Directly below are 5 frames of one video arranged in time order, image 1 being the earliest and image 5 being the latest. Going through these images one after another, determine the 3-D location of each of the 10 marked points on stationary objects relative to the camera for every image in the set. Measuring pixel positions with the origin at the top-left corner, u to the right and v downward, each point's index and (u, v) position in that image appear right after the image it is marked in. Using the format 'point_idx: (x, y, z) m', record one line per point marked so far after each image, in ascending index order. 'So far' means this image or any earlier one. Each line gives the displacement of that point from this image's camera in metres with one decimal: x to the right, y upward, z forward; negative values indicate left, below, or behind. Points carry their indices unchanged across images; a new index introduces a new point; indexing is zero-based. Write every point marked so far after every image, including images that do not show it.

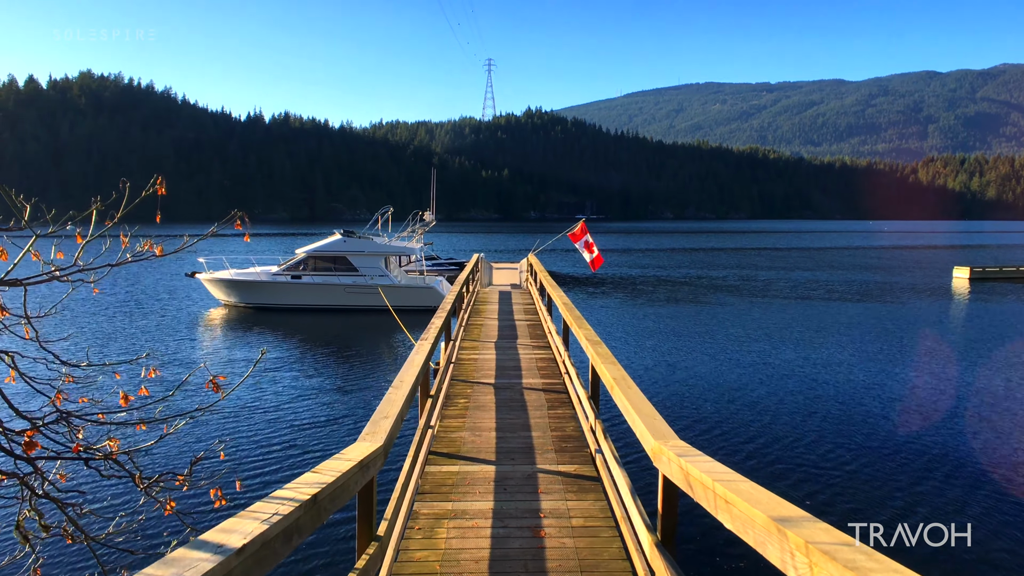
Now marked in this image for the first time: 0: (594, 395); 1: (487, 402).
0: (+0.6, -0.8, +4.7) m
1: (-0.2, -1.1, +5.9) m
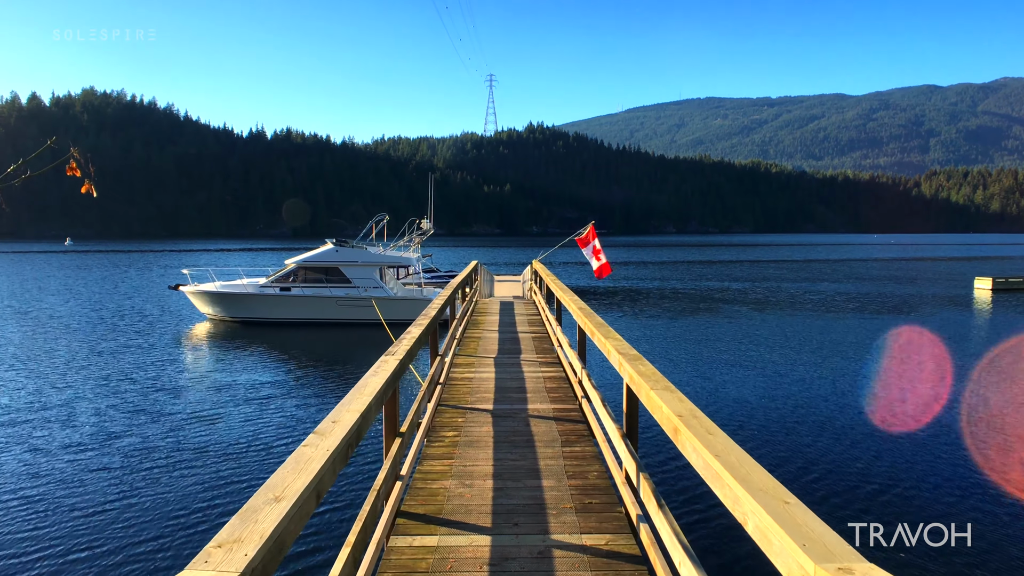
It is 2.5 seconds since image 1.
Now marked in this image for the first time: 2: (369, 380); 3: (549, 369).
0: (+0.6, -0.8, +3.3) m
1: (-0.2, -1.1, +4.6) m
2: (-0.6, -0.4, +2.7) m
3: (+0.4, -0.9, +6.6) m
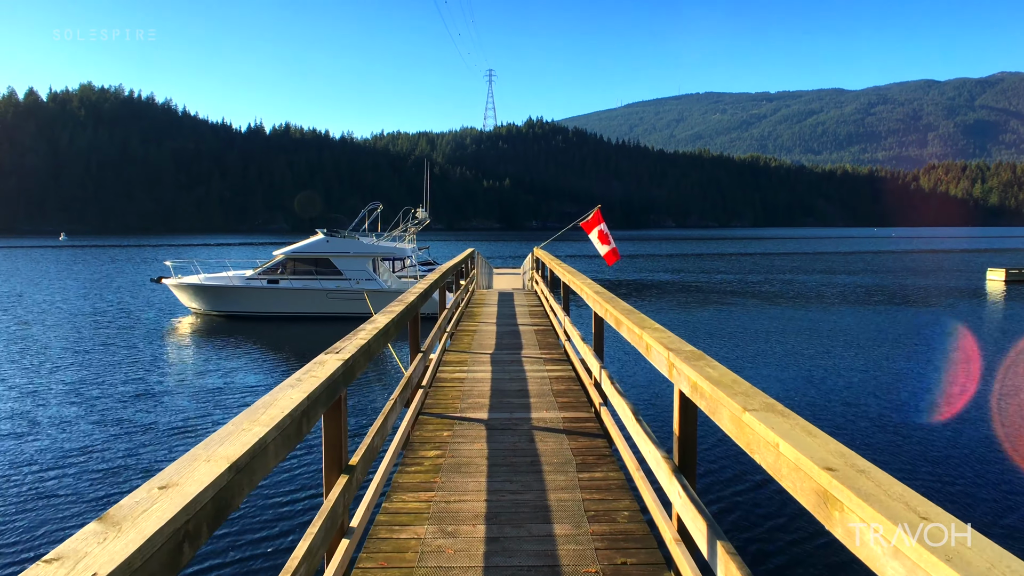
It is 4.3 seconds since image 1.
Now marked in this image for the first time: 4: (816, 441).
0: (+0.6, -0.6, +2.3) m
1: (-0.2, -1.0, +3.5) m
2: (-0.6, -0.3, +1.7) m
3: (+0.4, -0.7, +5.6) m
4: (+0.7, -0.3, +1.4) m
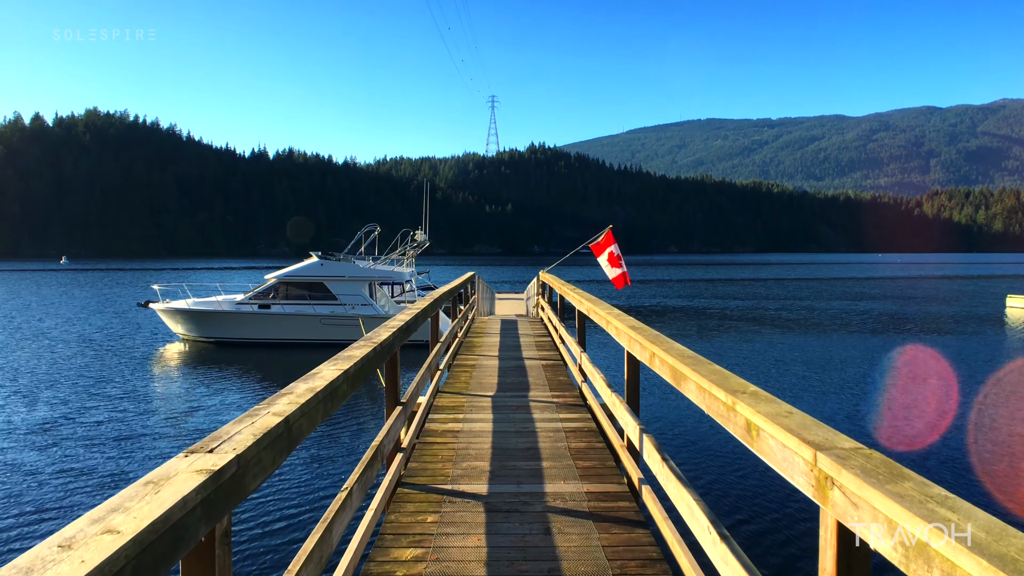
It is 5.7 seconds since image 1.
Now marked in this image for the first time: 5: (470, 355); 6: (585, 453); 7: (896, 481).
0: (+0.7, -0.7, +1.3) m
1: (-0.2, -1.1, +2.5) m
2: (-0.6, -0.4, +0.7) m
3: (+0.5, -0.9, +4.6) m
4: (+0.7, -0.4, +0.4) m
5: (-0.5, -0.8, +7.4) m
6: (+0.5, -1.0, +3.8) m
7: (+0.7, -0.3, +1.1) m
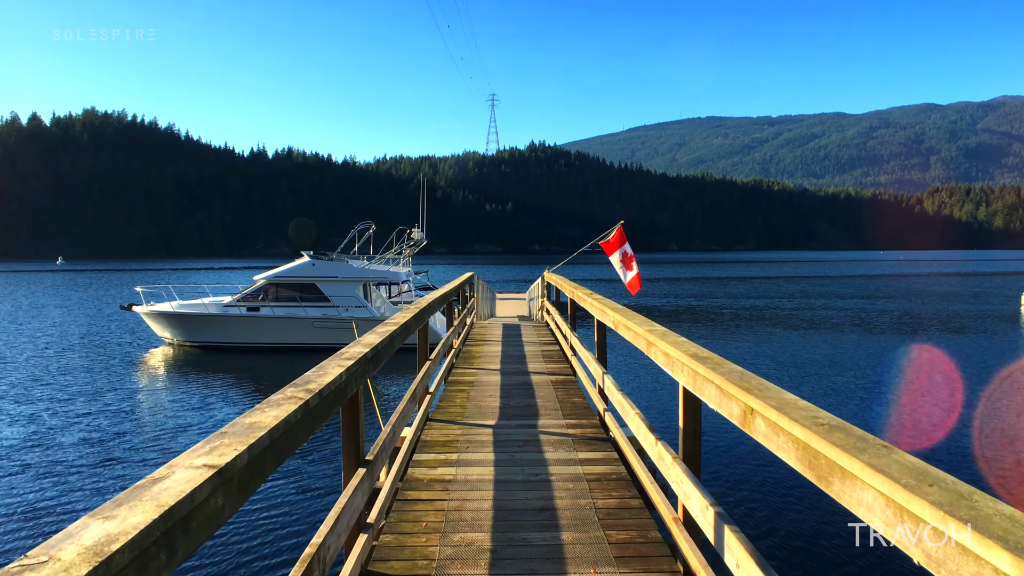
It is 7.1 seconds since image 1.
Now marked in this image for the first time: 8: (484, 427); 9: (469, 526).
0: (+0.7, -0.8, +0.3) m
1: (-0.1, -1.2, +1.6) m
2: (-0.6, -0.4, -0.2) m
3: (+0.5, -1.0, +3.6) m
4: (+0.7, -0.4, -0.6) m
5: (-0.5, -0.8, +6.5) m
6: (+0.5, -1.0, +2.9) m
7: (+0.7, -0.4, +0.1) m
8: (-0.2, -1.0, +4.3) m
9: (-0.2, -1.1, +2.8) m
